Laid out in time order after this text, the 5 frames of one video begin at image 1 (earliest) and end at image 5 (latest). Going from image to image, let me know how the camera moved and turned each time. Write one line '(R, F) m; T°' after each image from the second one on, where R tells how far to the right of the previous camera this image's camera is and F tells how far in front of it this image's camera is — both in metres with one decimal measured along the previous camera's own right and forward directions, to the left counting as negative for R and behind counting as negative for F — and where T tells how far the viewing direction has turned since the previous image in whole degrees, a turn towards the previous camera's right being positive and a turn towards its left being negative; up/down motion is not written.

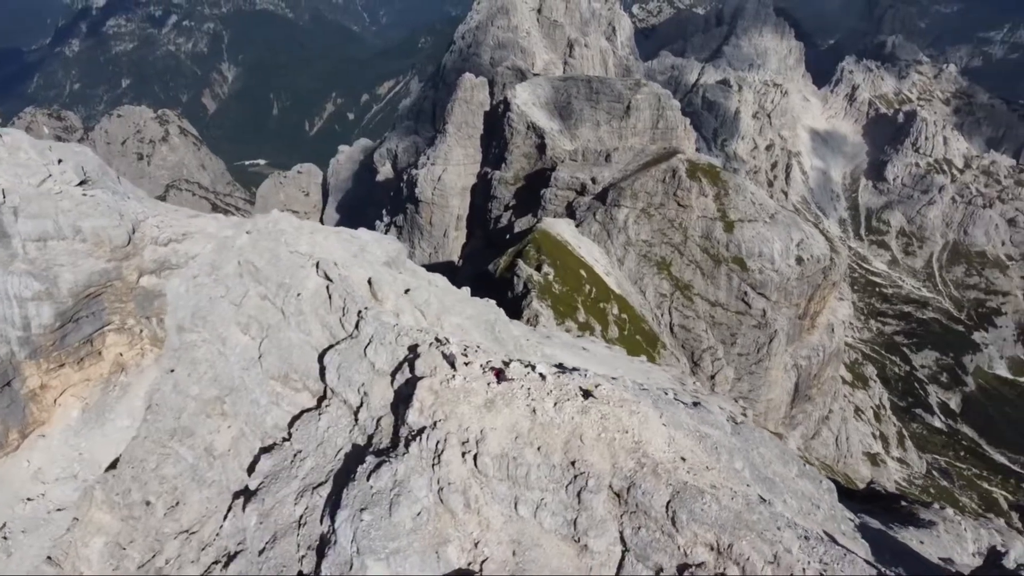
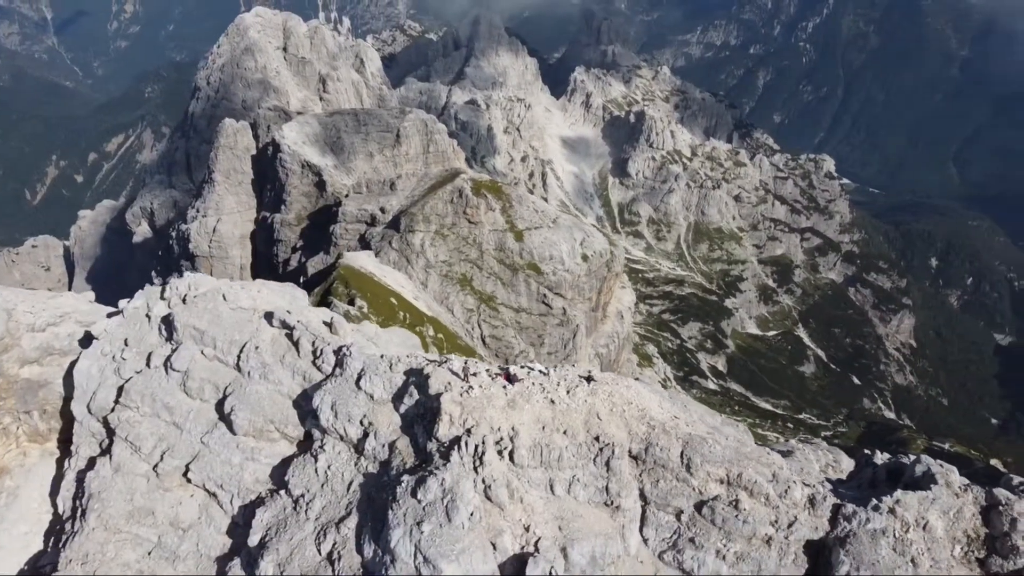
(-6.9, -2.0) m; +16°
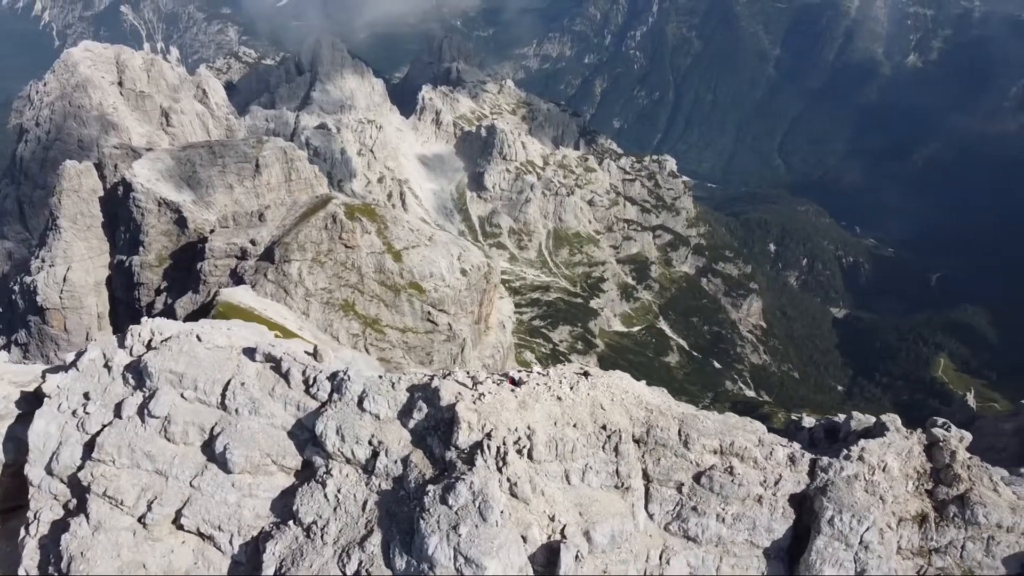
(-4.5, -1.5) m; +10°
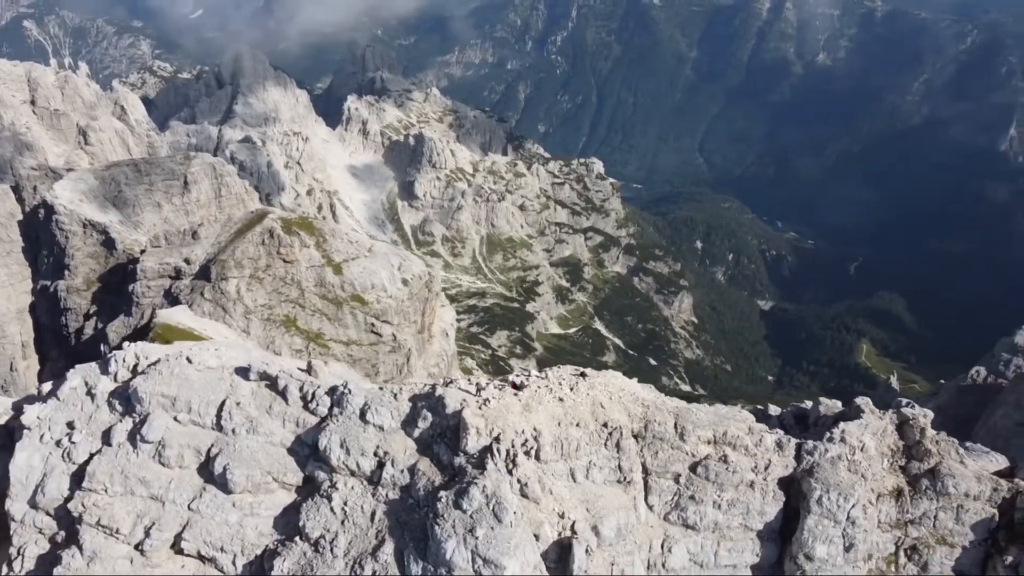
(-2.3, -0.8) m; +5°
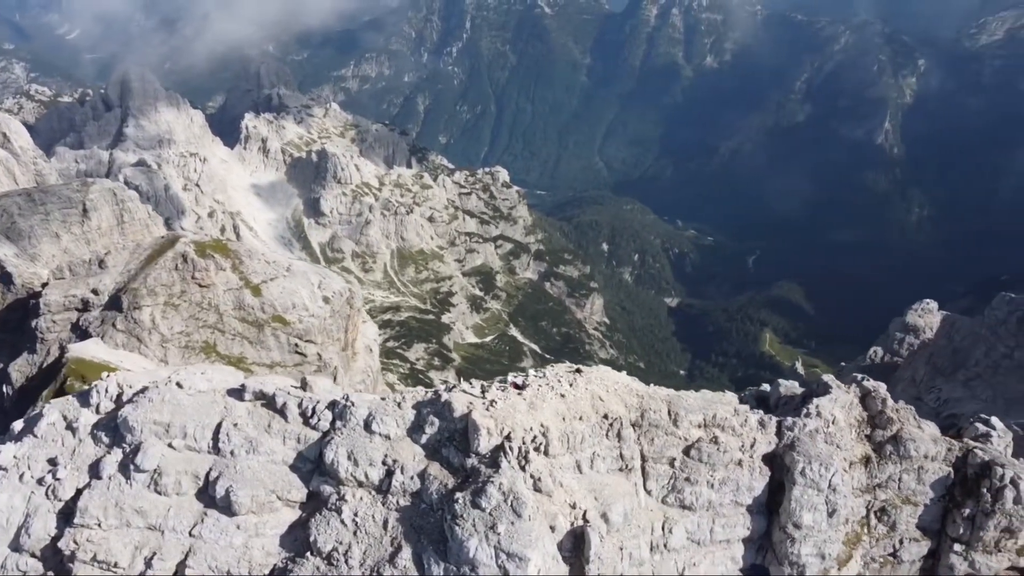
(-3.2, -0.9) m; +6°
